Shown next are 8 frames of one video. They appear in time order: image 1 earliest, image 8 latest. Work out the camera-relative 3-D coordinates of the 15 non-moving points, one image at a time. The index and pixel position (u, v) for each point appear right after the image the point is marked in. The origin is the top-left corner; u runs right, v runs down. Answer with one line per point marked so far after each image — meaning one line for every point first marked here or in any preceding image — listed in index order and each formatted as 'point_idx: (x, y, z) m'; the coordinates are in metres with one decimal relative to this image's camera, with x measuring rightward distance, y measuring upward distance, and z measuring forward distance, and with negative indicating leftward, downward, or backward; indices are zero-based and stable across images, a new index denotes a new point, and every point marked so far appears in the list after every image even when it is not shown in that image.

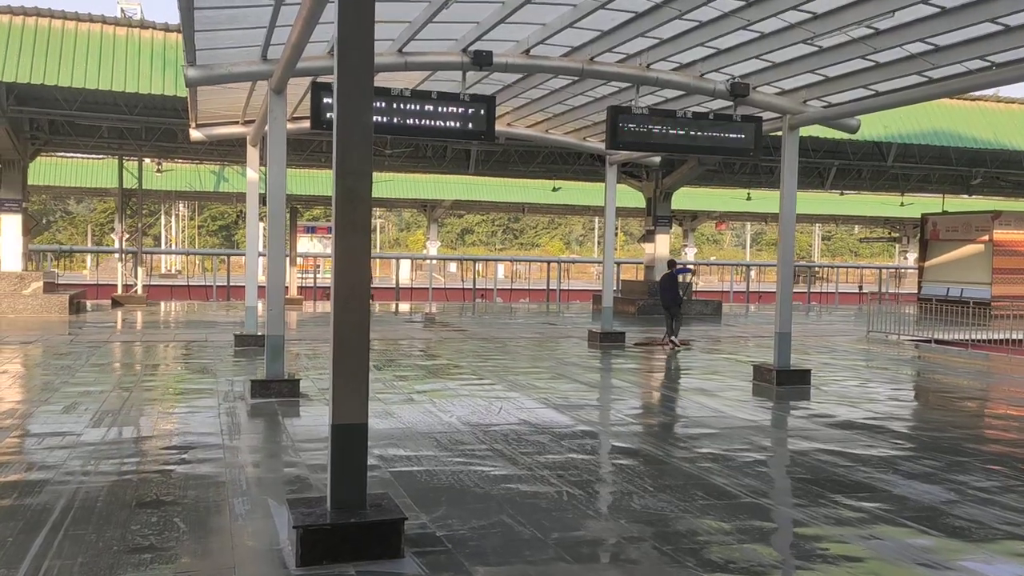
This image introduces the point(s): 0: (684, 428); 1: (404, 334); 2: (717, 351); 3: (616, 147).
0: (+1.8, -1.5, +8.7) m
1: (-2.5, -1.1, +18.7) m
2: (+4.2, -1.3, +16.7) m
3: (+1.5, +2.0, +11.2) m
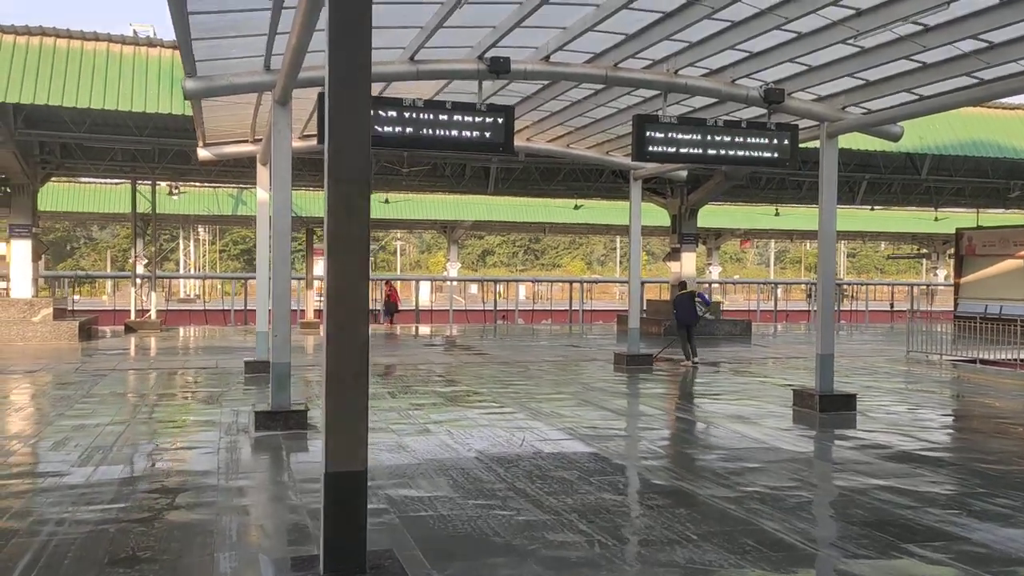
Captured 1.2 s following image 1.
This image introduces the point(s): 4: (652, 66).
0: (+2.1, -1.7, +7.9) m
1: (-2.0, -1.6, +18.1) m
2: (+4.7, -1.7, +15.8) m
3: (+1.7, +1.7, +10.5) m
4: (+1.9, +3.0, +10.9) m
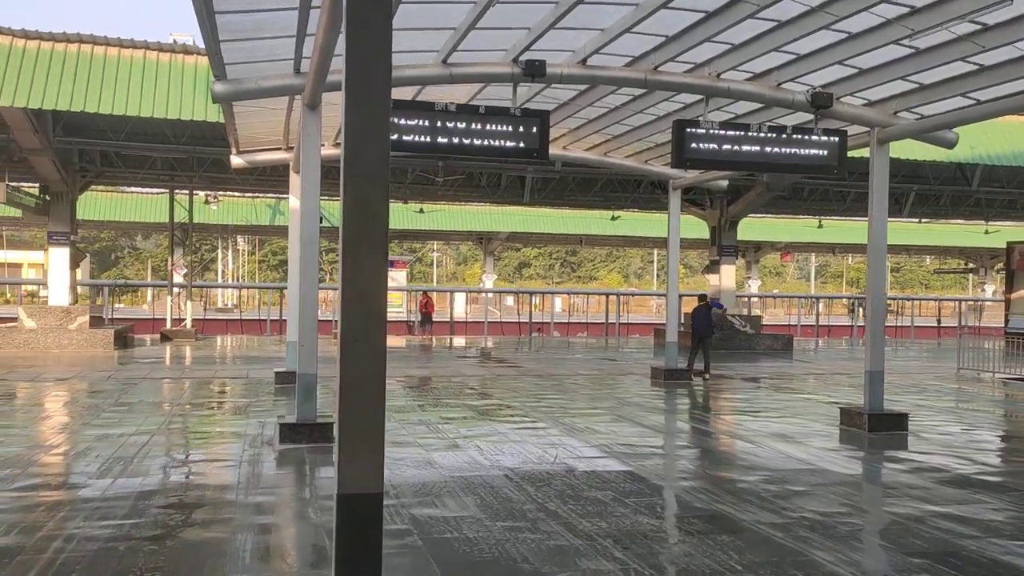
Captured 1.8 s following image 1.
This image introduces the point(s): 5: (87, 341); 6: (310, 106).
0: (+2.4, -1.8, +7.4) m
1: (-1.2, -1.8, +17.8) m
2: (+5.3, -1.9, +15.2) m
3: (+2.2, +1.5, +10.1) m
4: (+2.4, +2.9, +10.6) m
5: (-9.6, -1.2, +18.2) m
6: (-2.1, +1.9, +8.5) m
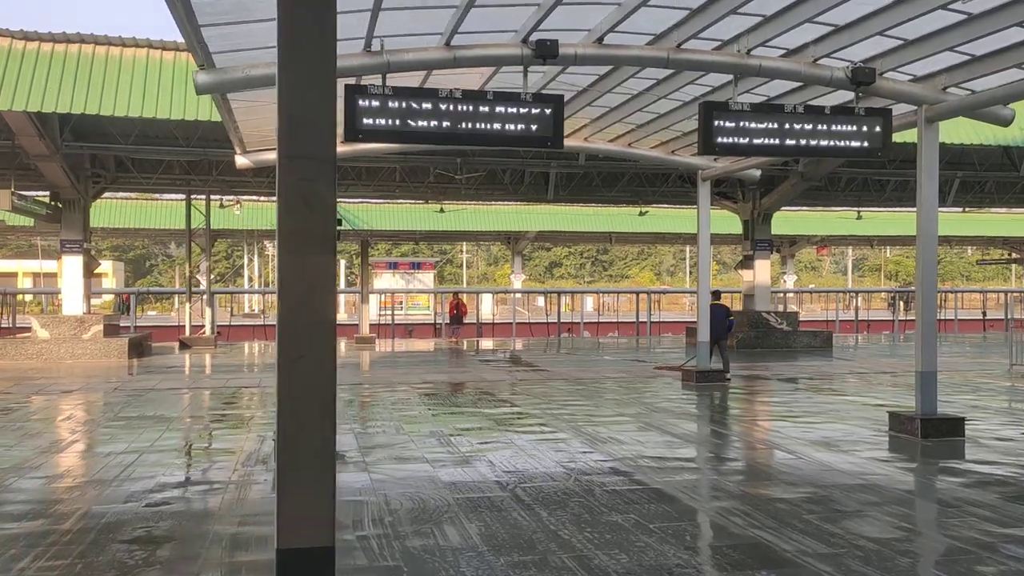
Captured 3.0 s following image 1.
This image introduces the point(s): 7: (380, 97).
0: (+2.5, -1.8, +6.6) m
1: (-0.7, -1.9, +17.1) m
2: (+5.7, -1.8, +14.3) m
3: (+2.3, +1.6, +9.3) m
4: (+2.5, +2.9, +9.7) m
5: (-9.1, -1.4, +17.8) m
6: (-2.1, +1.9, +7.9) m
7: (-1.4, +2.0, +8.5) m
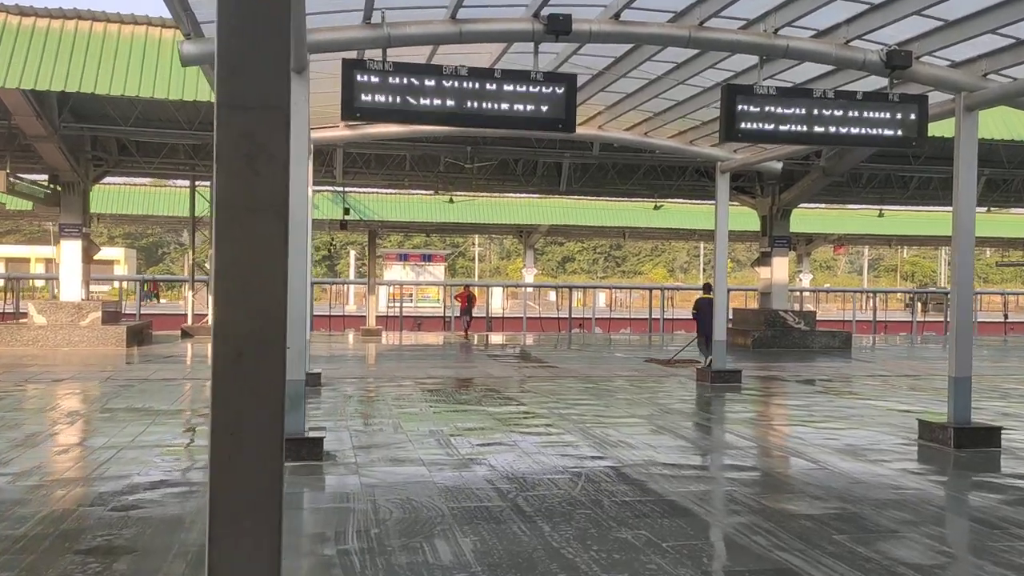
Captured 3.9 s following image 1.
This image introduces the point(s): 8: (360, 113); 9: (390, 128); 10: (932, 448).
0: (+2.5, -1.7, +6.1) m
1: (-0.5, -1.7, +16.6) m
2: (+5.9, -1.8, +13.7) m
3: (+2.4, +1.6, +8.7) m
4: (+2.7, +3.0, +9.1) m
5: (-8.9, -1.1, +17.4) m
6: (-2.0, +2.0, +7.3) m
7: (-1.3, +2.1, +8.0) m
8: (-1.5, +1.7, +7.9) m
9: (-1.9, +2.5, +12.4) m
10: (+4.8, -1.8, +9.1) m
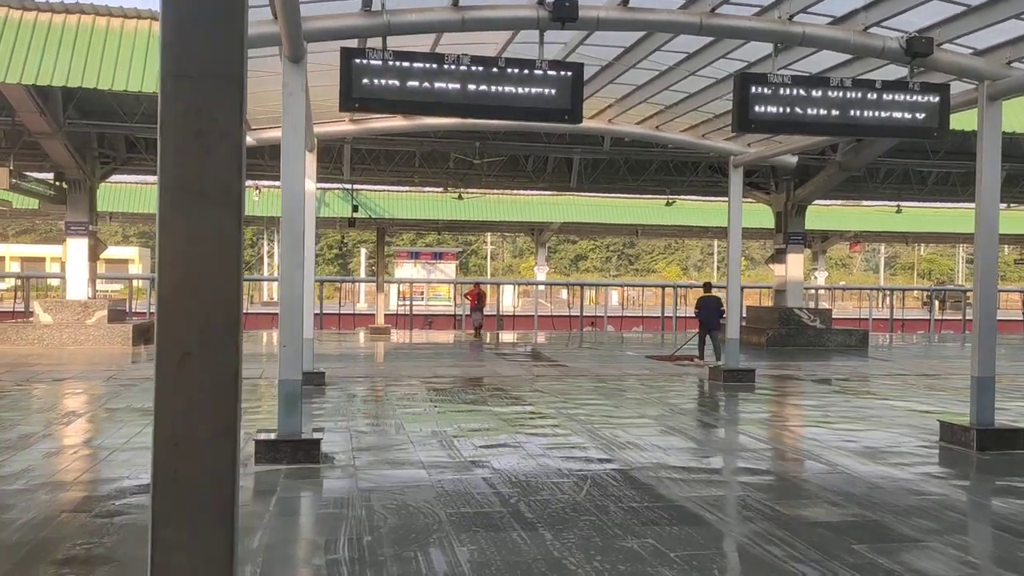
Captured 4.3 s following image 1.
0: (+2.5, -1.7, +5.7) m
1: (-0.4, -1.7, +16.3) m
2: (+6.0, -1.8, +13.3) m
3: (+2.4, +1.7, +8.4) m
4: (+2.7, +3.0, +8.8) m
5: (-8.7, -1.0, +17.3) m
6: (-1.9, +2.0, +7.1) m
7: (-1.3, +2.2, +7.7) m
8: (-1.5, +1.8, +7.7) m
9: (-1.8, +2.5, +12.1) m
10: (+4.8, -1.8, +8.8) m
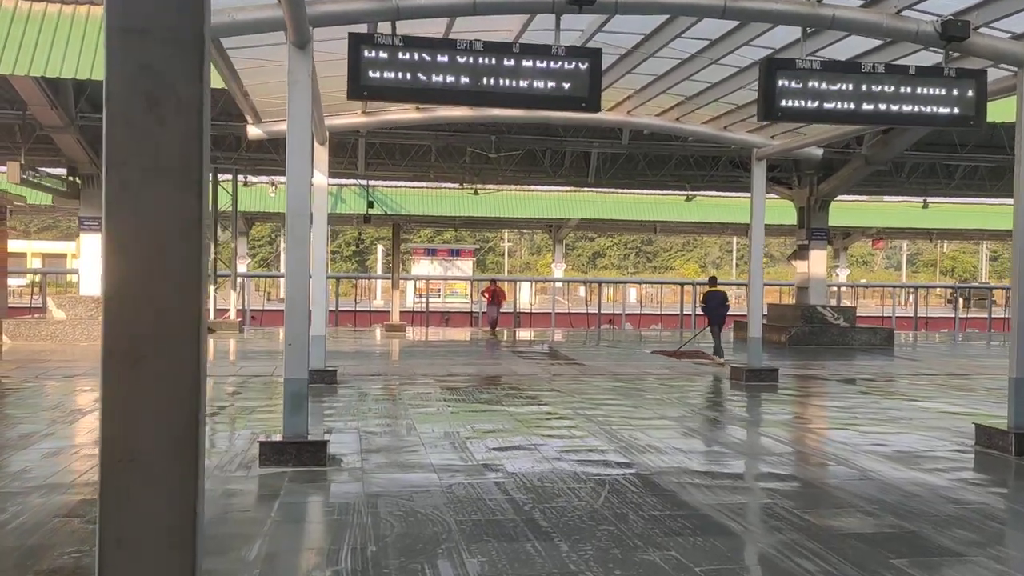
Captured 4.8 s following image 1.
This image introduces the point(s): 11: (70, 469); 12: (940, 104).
0: (+2.6, -1.7, +5.4) m
1: (0.0, -1.6, +16.0) m
2: (+6.3, -1.7, +12.9) m
3: (+2.6, +1.7, +8.0) m
4: (+2.9, +3.0, +8.4) m
5: (-8.3, -1.0, +17.2) m
6: (-1.8, +2.1, +6.8) m
7: (-1.1, +2.2, +7.4) m
8: (-1.3, +1.8, +7.4) m
9: (-1.5, +2.6, +11.9) m
10: (+5.0, -1.7, +8.4) m
11: (-3.6, -1.5, +6.6) m
12: (+4.4, +1.9, +8.2) m
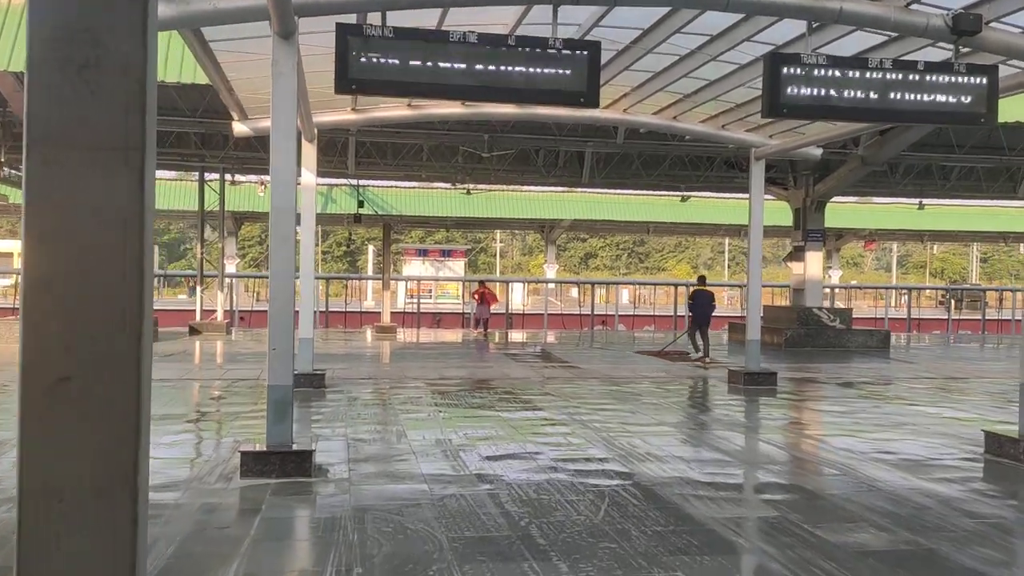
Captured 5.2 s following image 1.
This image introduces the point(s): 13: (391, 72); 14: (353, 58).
0: (+2.5, -1.7, +5.1) m
1: (-0.2, -1.6, +15.7) m
2: (+6.1, -1.7, +12.6) m
3: (+2.6, +1.7, +7.7) m
4: (+2.8, +3.0, +8.1) m
5: (-8.5, -1.0, +16.8) m
6: (-1.8, +2.0, +6.5) m
7: (-1.2, +2.2, +7.1) m
8: (-1.4, +1.8, +7.1) m
9: (-1.6, +2.5, +11.5) m
10: (+4.9, -1.8, +8.1) m
11: (-3.6, -1.5, +6.3) m
12: (+4.3, +1.8, +7.9) m
13: (-1.1, +1.9, +7.1) m
14: (-1.4, +2.0, +7.0) m
